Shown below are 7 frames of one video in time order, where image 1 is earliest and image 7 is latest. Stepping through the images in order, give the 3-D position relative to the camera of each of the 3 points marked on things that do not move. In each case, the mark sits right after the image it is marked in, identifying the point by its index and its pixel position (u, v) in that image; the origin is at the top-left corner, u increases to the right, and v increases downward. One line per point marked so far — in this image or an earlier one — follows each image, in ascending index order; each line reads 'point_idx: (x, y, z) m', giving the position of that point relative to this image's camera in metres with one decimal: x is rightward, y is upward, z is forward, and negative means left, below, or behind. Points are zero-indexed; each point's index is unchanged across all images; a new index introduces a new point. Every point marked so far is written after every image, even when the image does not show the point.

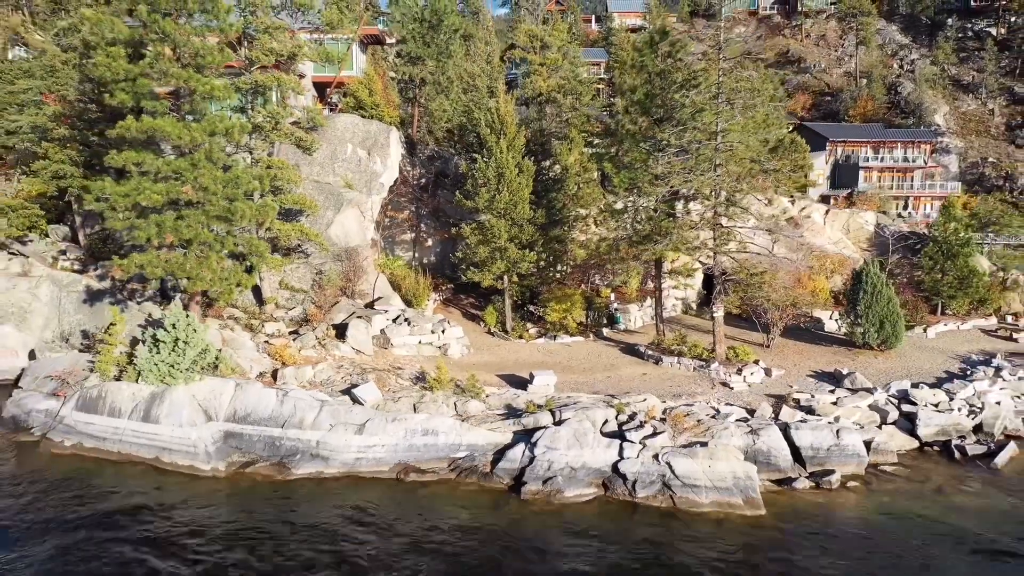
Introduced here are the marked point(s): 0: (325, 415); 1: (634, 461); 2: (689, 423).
0: (-5.8, -3.9, +19.3) m
1: (+3.5, -5.0, +17.8) m
2: (+5.5, -4.2, +19.3) m
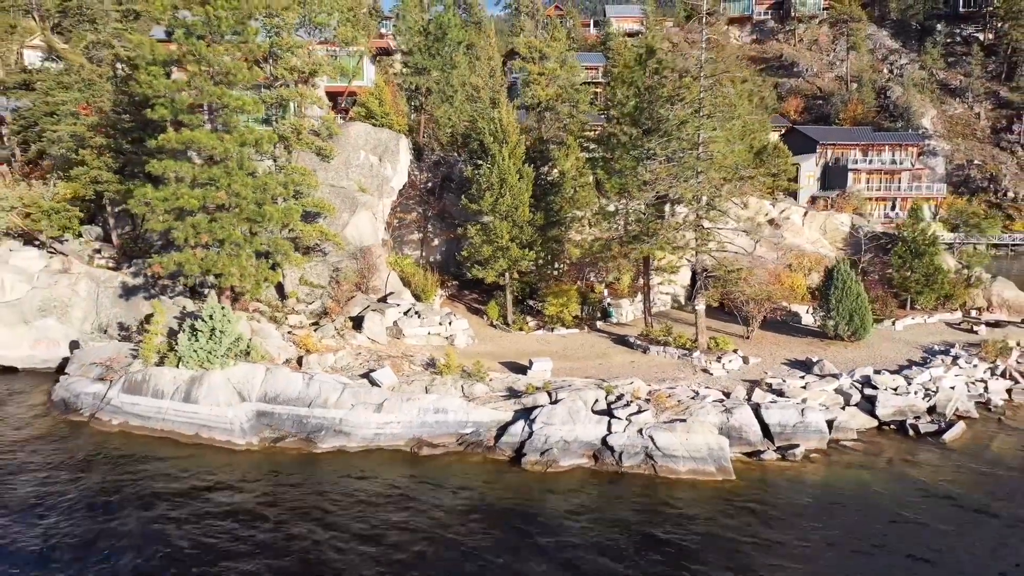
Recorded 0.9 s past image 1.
0: (-5.8, -3.8, +21.7) m
1: (+3.5, -4.8, +20.2) m
2: (+5.6, -4.1, +21.7) m
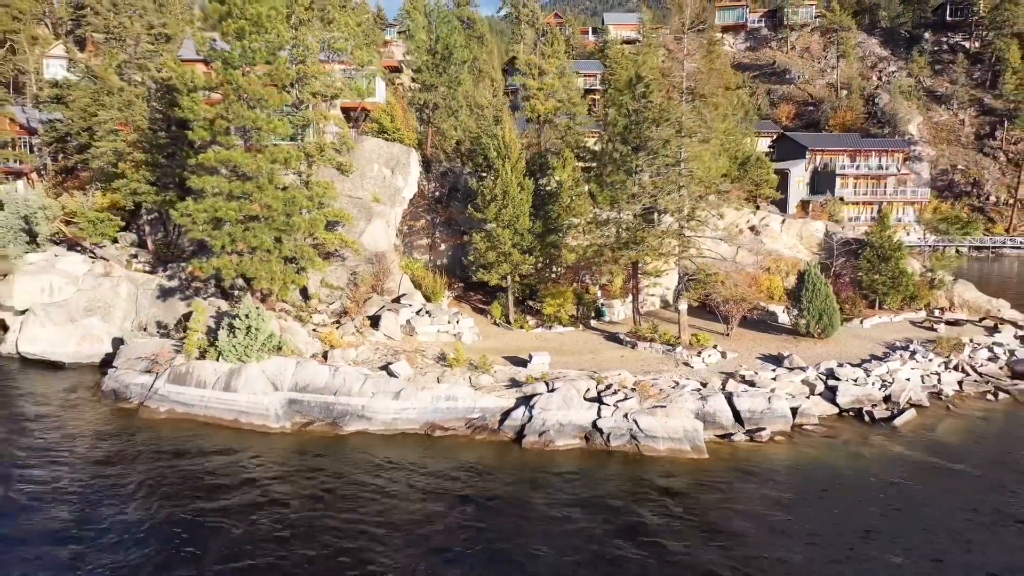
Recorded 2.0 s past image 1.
0: (-5.7, -3.9, +24.6) m
1: (+3.6, -4.9, +23.1) m
2: (+5.6, -4.2, +24.6) m
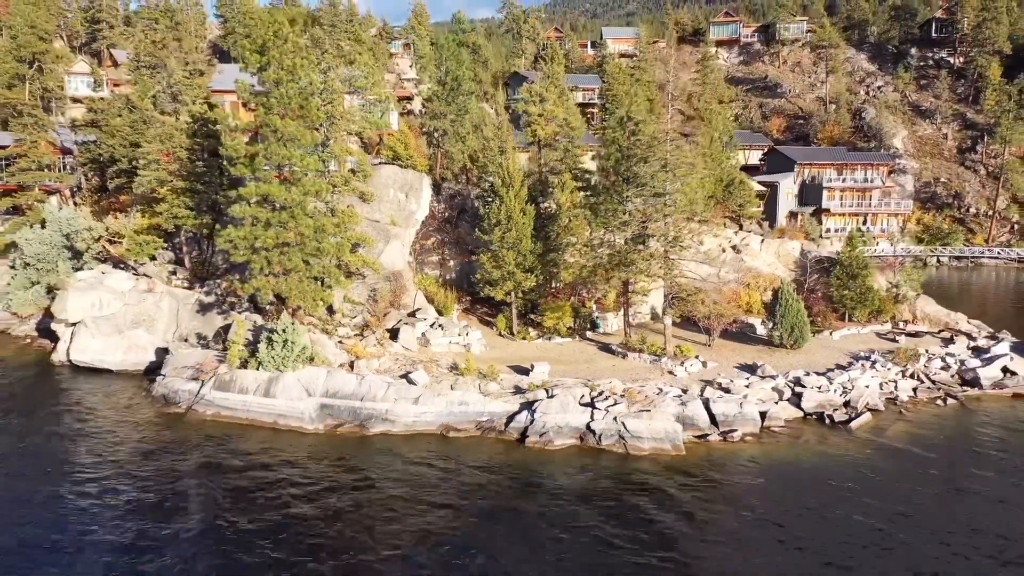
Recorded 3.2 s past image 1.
0: (-5.5, -4.7, +28.2) m
1: (+3.8, -5.8, +26.6) m
2: (+5.8, -5.0, +28.2) m
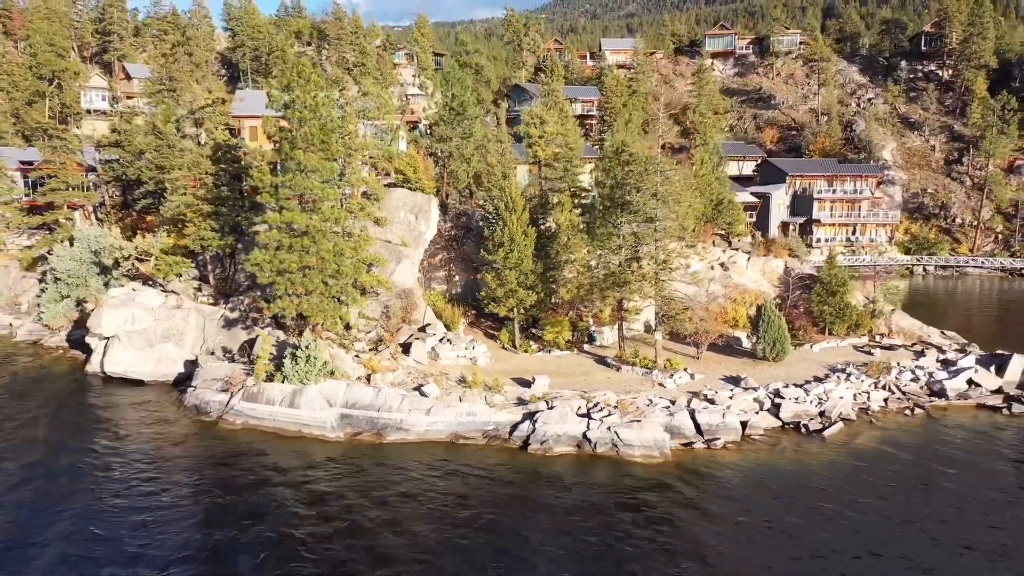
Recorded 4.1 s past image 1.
0: (-5.4, -5.8, +30.9) m
1: (+4.0, -6.8, +29.4) m
2: (+6.0, -6.1, +30.9) m
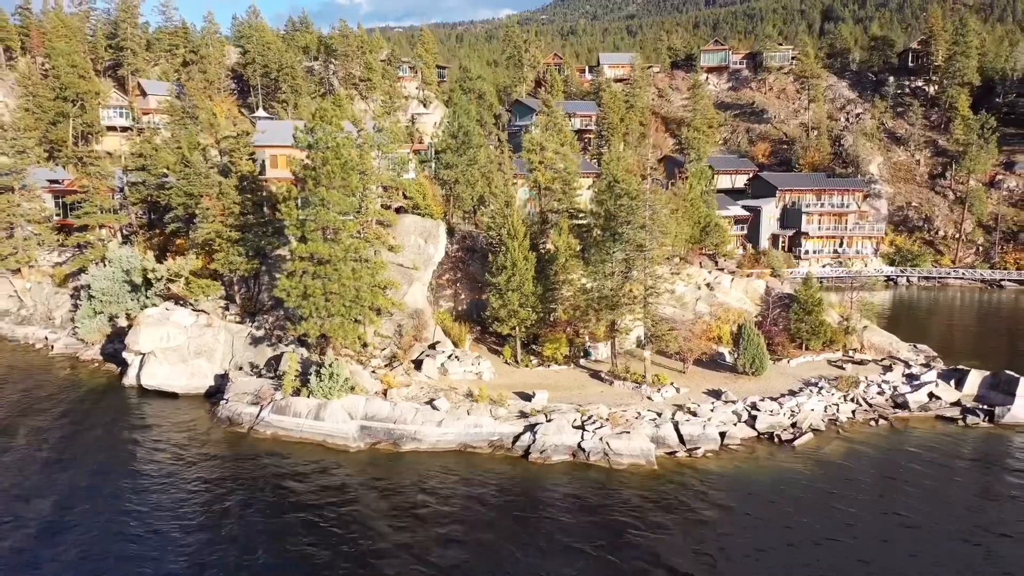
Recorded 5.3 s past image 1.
0: (-5.2, -7.1, +34.5) m
1: (+4.1, -8.2, +32.9) m
2: (+6.1, -7.5, +34.5) m
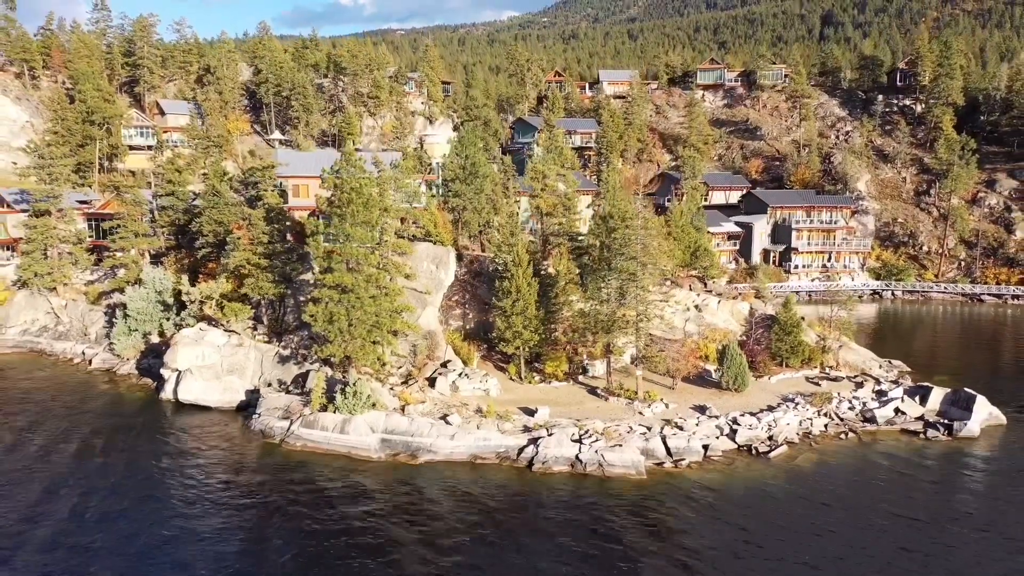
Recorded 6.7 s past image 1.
0: (-4.9, -8.9, +38.5) m
1: (+4.4, -9.9, +36.9) m
2: (+6.4, -9.2, +38.5) m
